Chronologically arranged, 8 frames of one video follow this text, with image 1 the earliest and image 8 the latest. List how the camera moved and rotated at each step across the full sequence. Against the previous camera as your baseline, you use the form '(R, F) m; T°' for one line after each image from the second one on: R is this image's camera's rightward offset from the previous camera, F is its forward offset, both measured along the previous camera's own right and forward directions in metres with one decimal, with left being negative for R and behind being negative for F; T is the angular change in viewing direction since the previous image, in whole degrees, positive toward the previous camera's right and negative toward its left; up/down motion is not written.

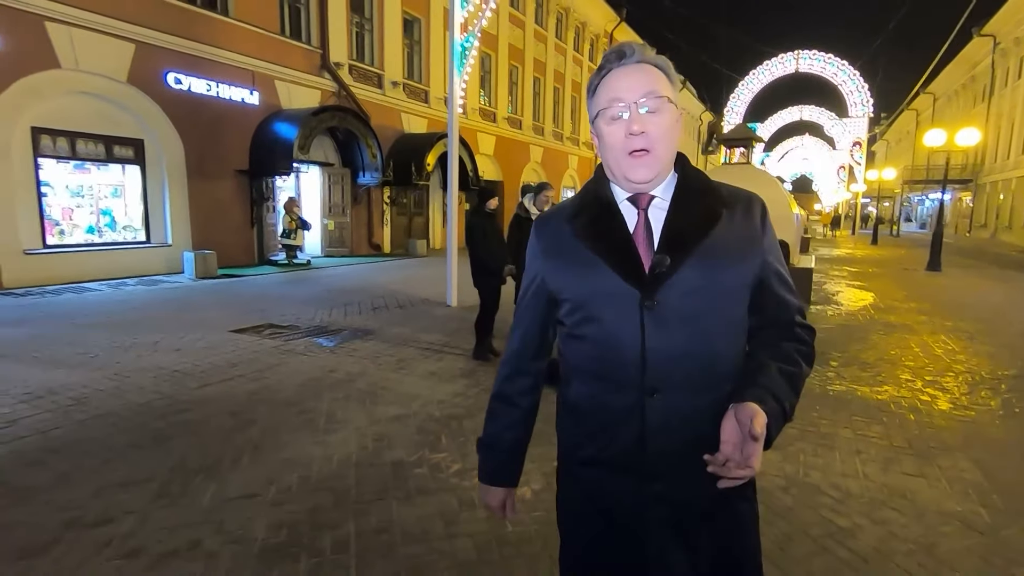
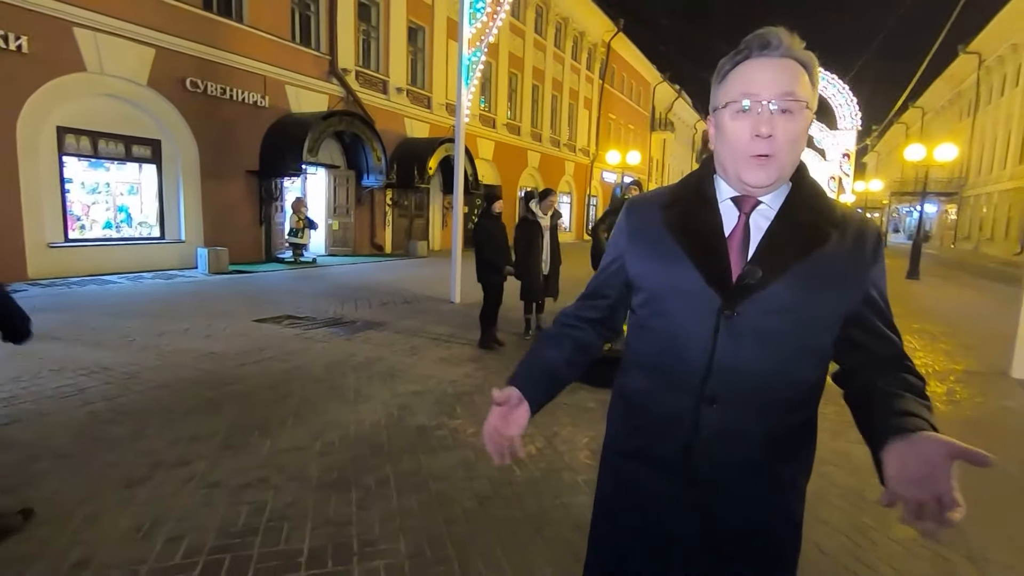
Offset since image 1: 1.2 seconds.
(-0.1, -0.7) m; +1°
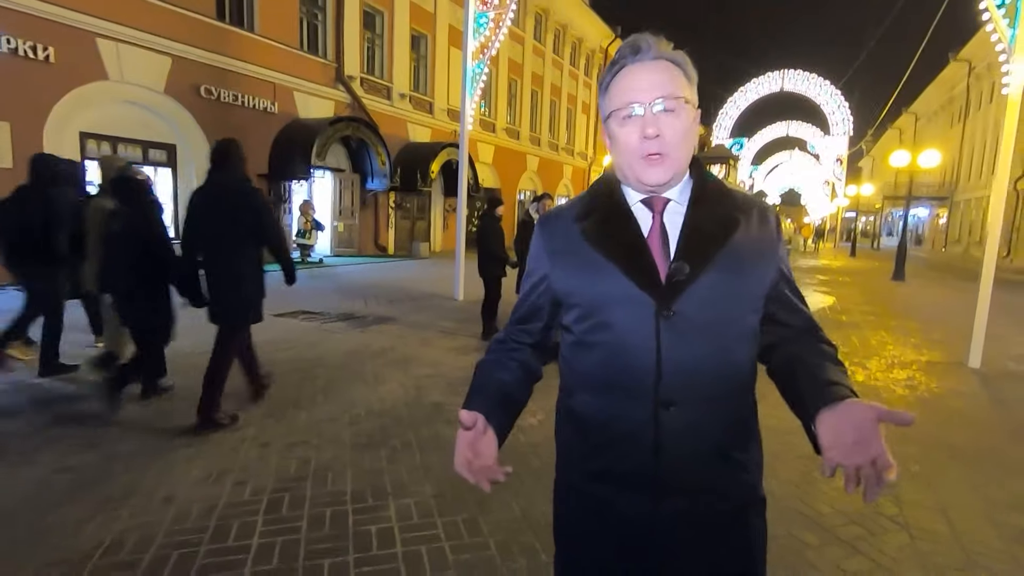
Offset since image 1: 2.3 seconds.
(-0.1, -0.6) m; 0°
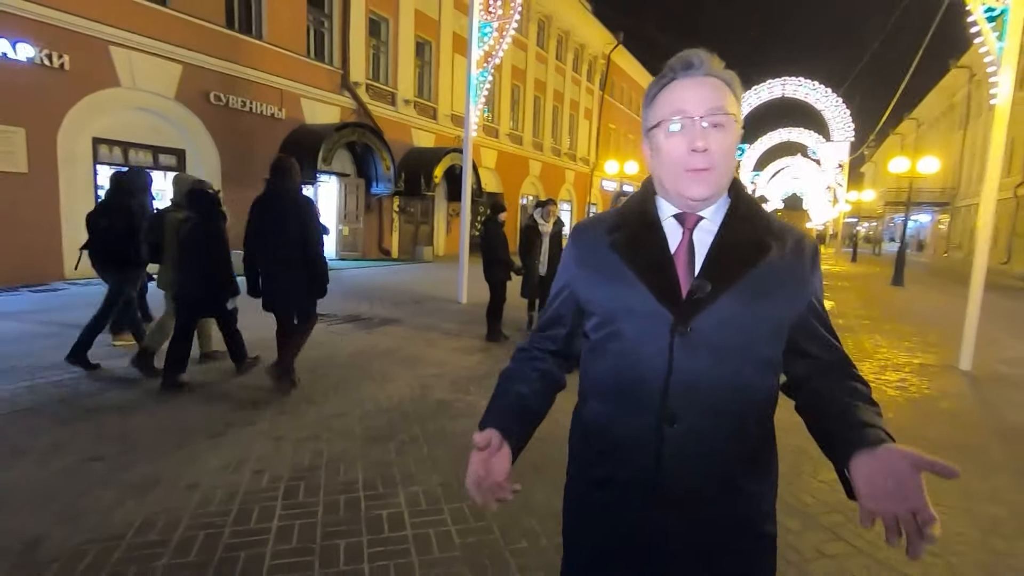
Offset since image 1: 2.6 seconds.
(0.0, -0.2) m; 0°
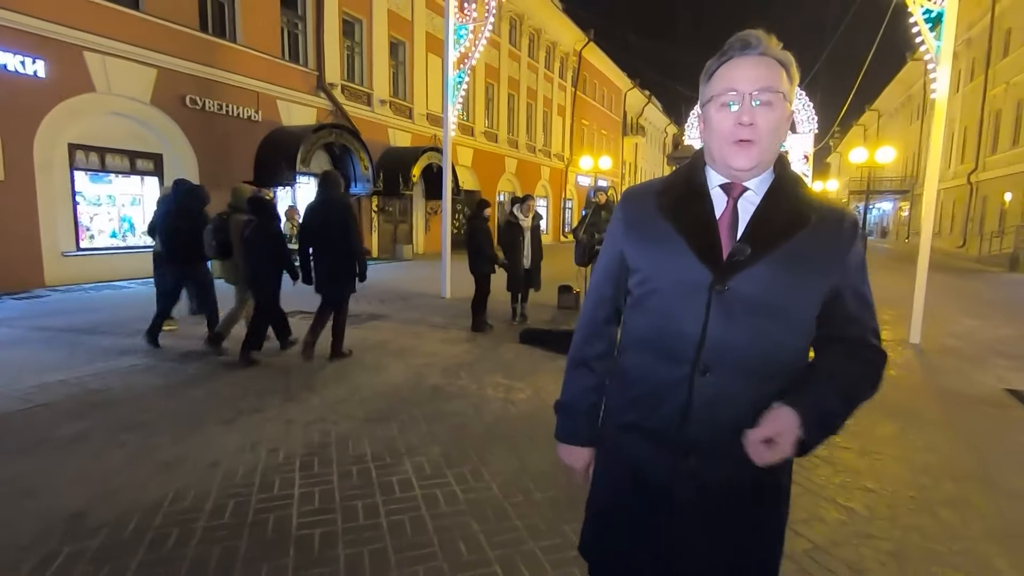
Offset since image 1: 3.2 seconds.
(-0.1, -0.4) m; +2°
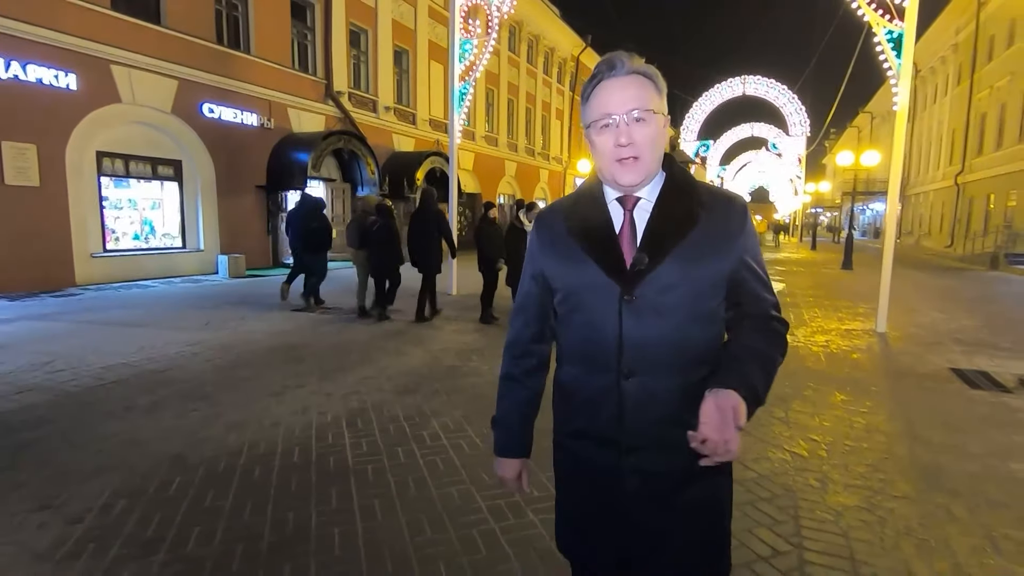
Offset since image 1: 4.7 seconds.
(-0.1, -0.8) m; 0°
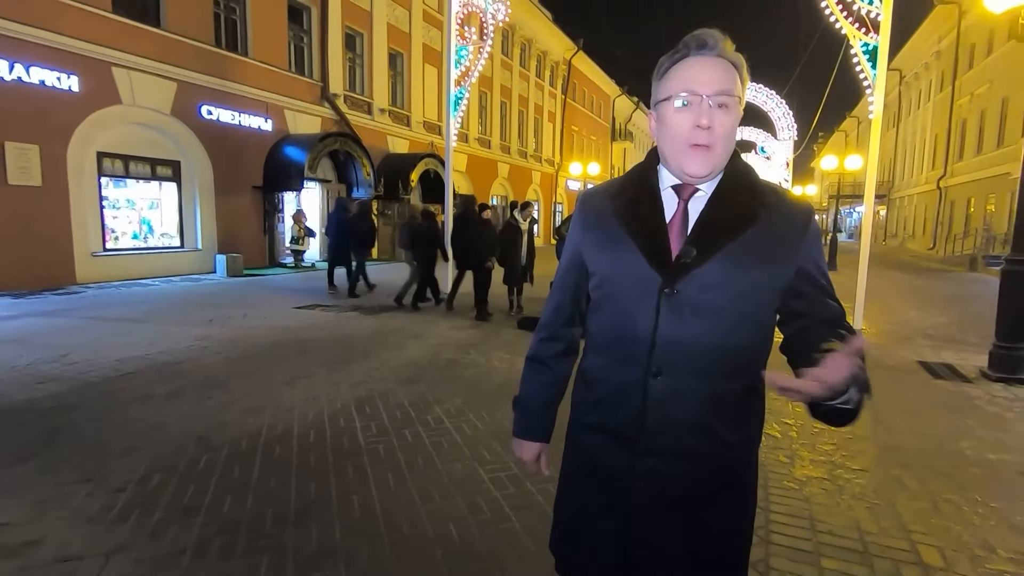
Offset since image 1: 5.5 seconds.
(-0.1, -0.4) m; +1°
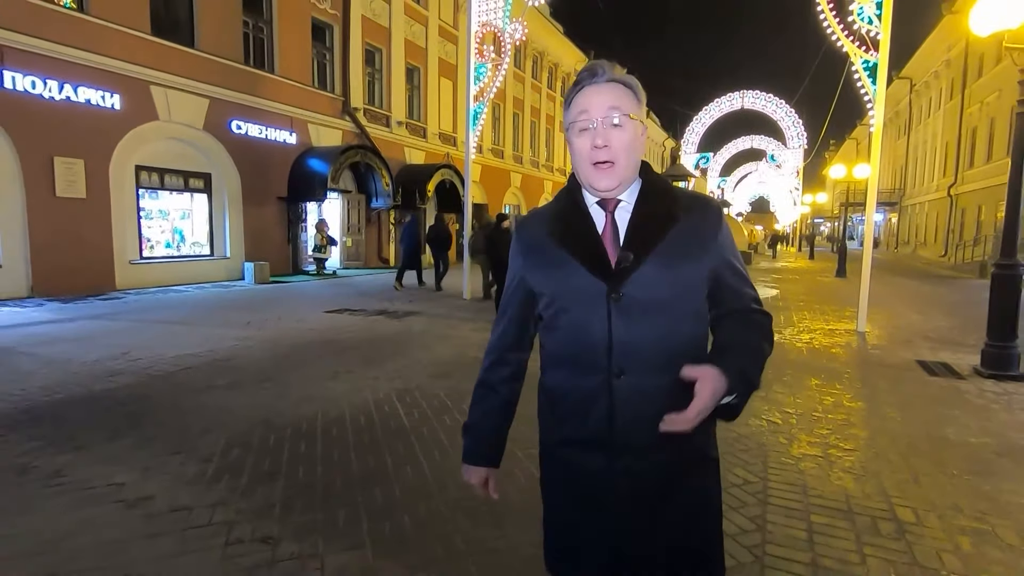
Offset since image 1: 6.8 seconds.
(-0.2, -0.6) m; -1°
